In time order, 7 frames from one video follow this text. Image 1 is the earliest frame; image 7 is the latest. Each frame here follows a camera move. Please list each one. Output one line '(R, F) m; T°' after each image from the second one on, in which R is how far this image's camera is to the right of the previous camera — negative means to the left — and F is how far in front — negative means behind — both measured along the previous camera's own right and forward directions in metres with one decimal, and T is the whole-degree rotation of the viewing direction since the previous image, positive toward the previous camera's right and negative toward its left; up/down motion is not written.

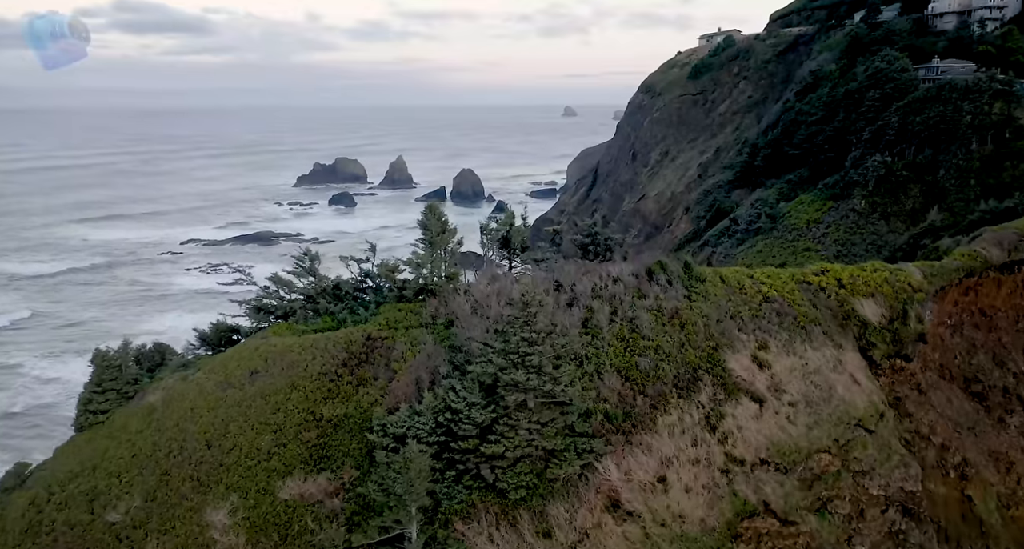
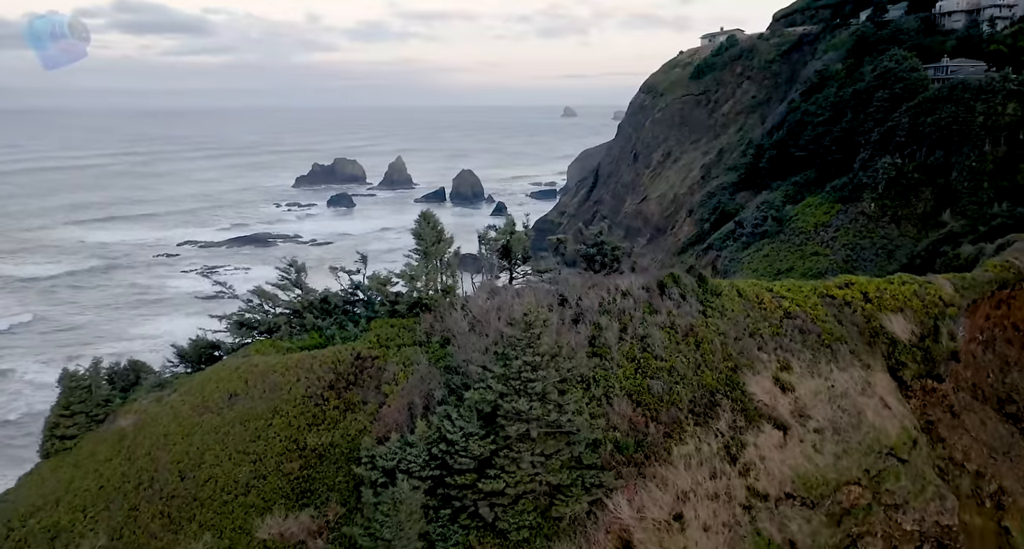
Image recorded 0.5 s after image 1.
(0.0, +0.7) m; 0°
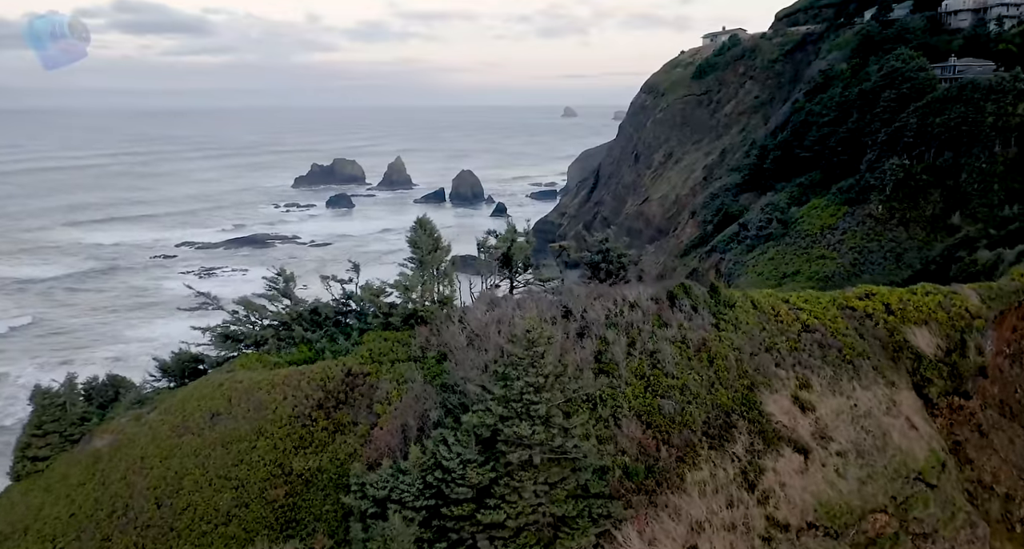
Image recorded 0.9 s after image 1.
(0.0, +0.5) m; 0°
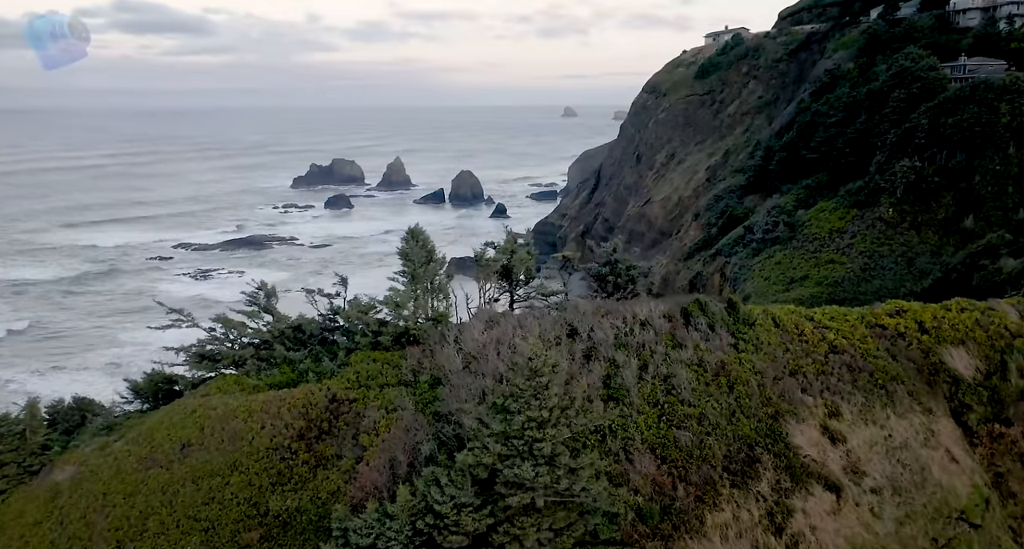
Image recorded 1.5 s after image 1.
(0.0, +0.7) m; 0°
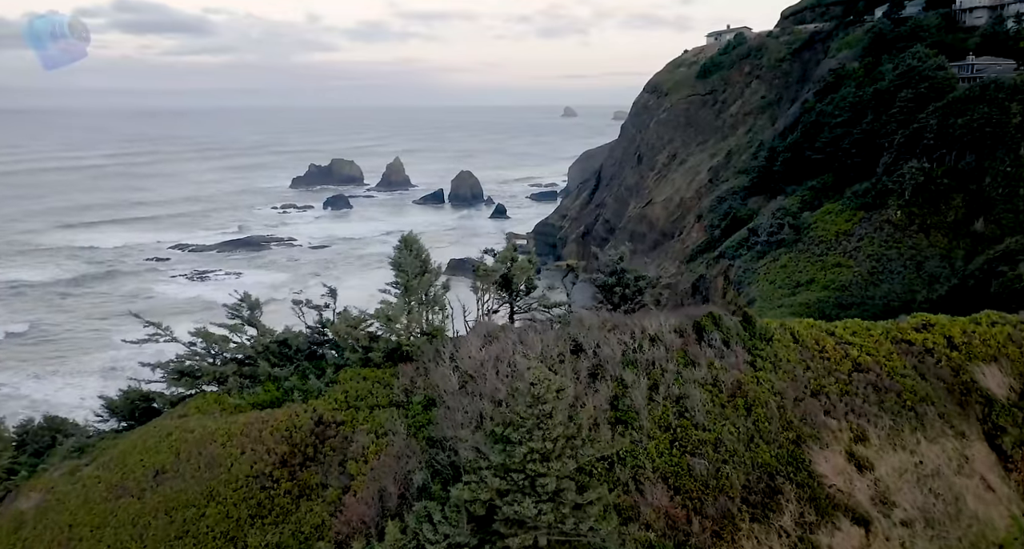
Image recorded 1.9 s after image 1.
(0.0, +0.5) m; 0°
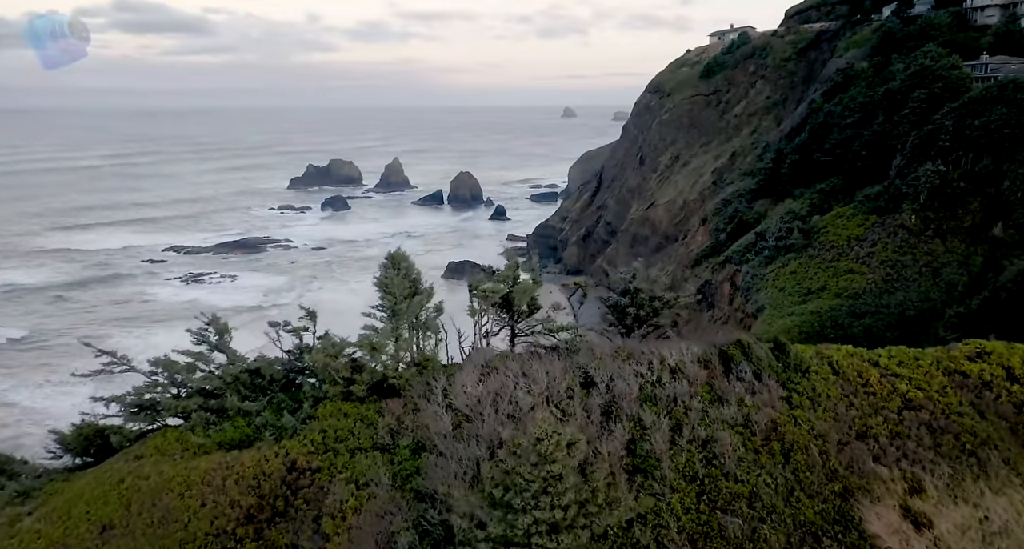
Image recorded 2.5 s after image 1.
(0.0, +0.8) m; 0°
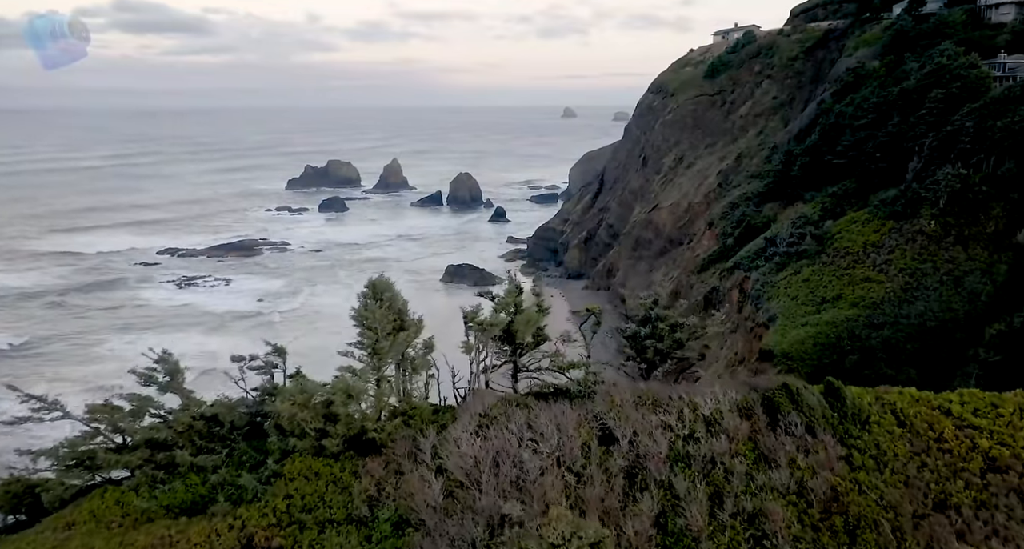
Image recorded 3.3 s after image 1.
(0.0, +1.0) m; 0°
